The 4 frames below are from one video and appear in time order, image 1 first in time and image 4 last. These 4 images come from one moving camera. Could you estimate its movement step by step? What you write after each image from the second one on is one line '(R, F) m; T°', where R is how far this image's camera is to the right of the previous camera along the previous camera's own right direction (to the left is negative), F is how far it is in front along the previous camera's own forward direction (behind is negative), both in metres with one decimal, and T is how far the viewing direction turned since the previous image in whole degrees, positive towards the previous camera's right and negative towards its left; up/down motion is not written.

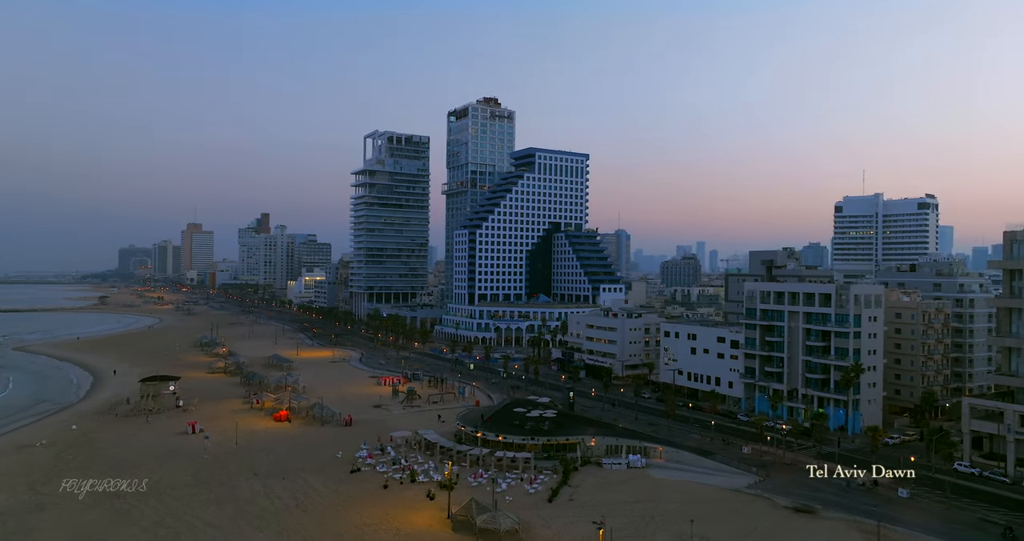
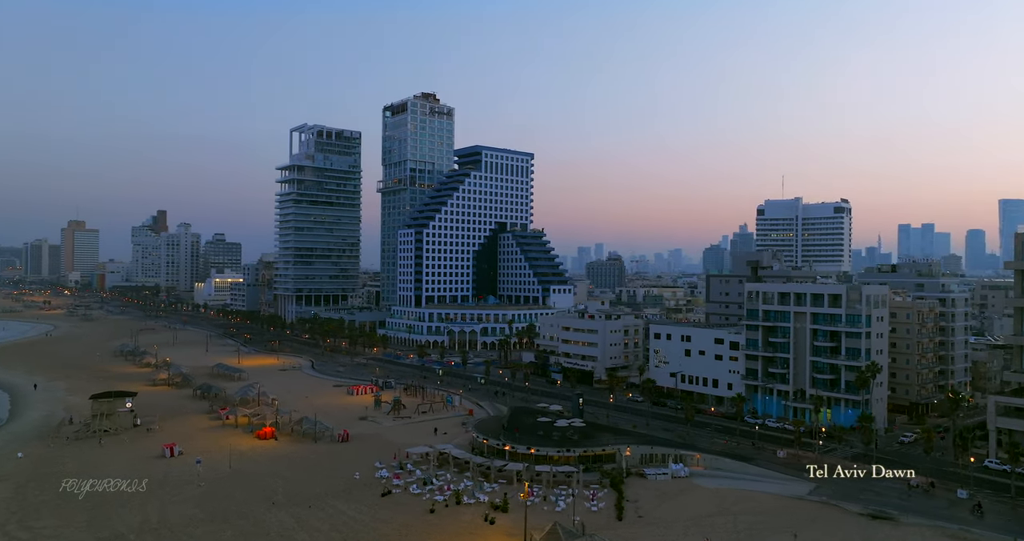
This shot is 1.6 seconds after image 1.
(-11.1, +5.1) m; +8°
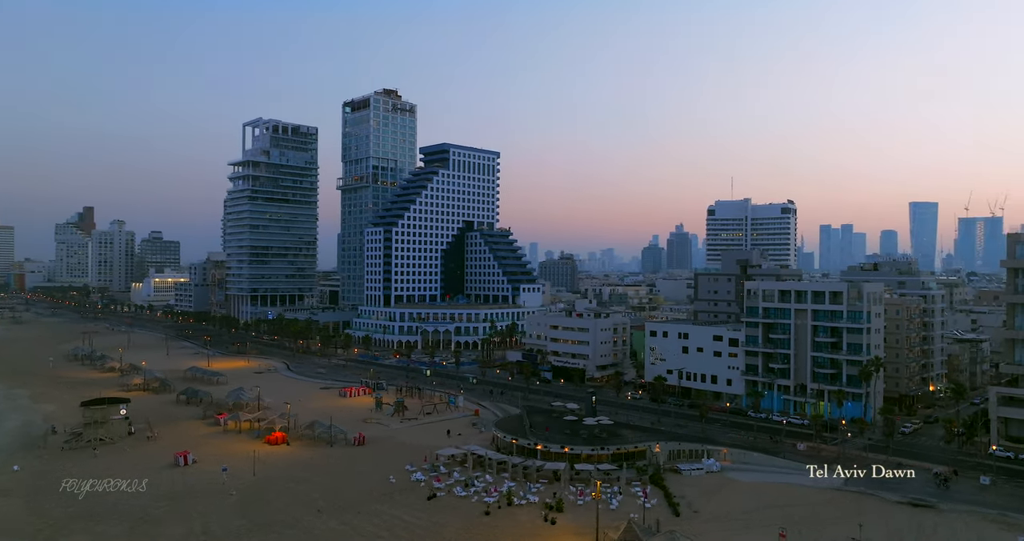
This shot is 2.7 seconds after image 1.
(-8.4, +0.8) m; +5°
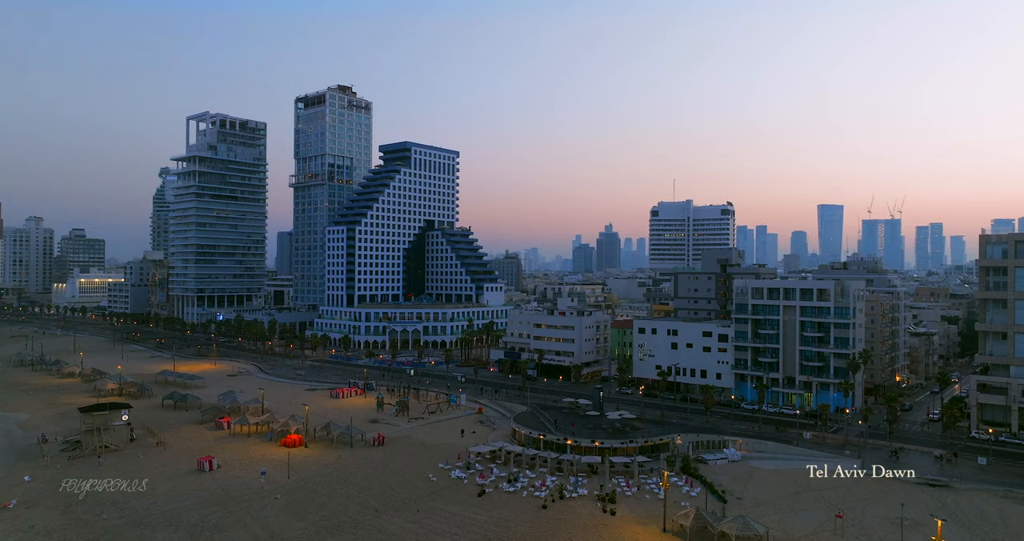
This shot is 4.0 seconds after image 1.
(-9.3, -0.5) m; +6°
